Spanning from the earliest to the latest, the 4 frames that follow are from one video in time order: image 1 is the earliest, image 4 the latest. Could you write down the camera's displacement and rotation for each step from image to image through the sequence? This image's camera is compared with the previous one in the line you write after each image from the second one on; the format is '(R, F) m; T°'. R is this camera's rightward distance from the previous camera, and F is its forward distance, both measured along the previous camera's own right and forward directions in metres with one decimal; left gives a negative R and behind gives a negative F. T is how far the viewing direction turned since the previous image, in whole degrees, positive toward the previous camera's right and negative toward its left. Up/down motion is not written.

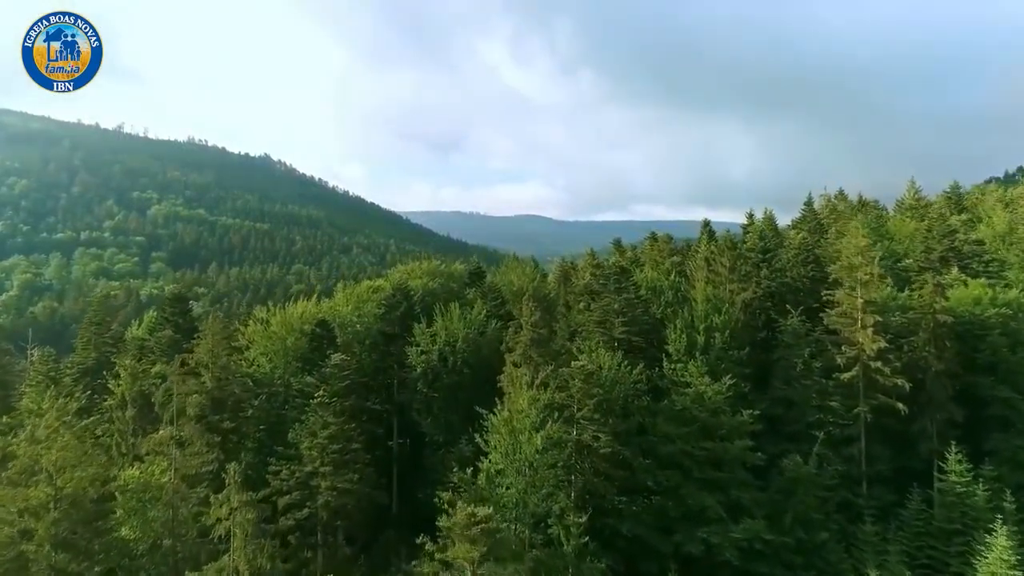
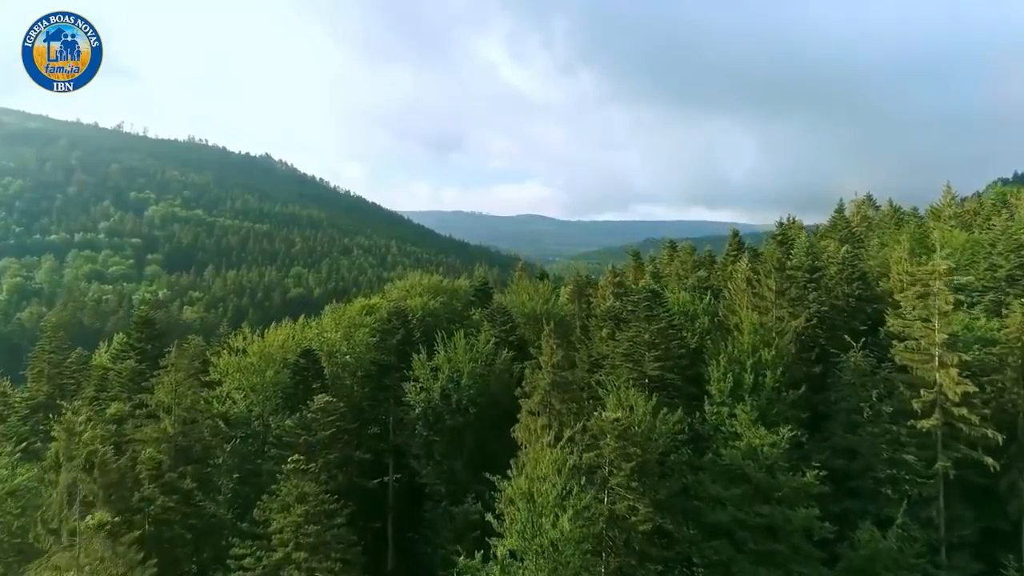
(-0.8, +6.5) m; 0°
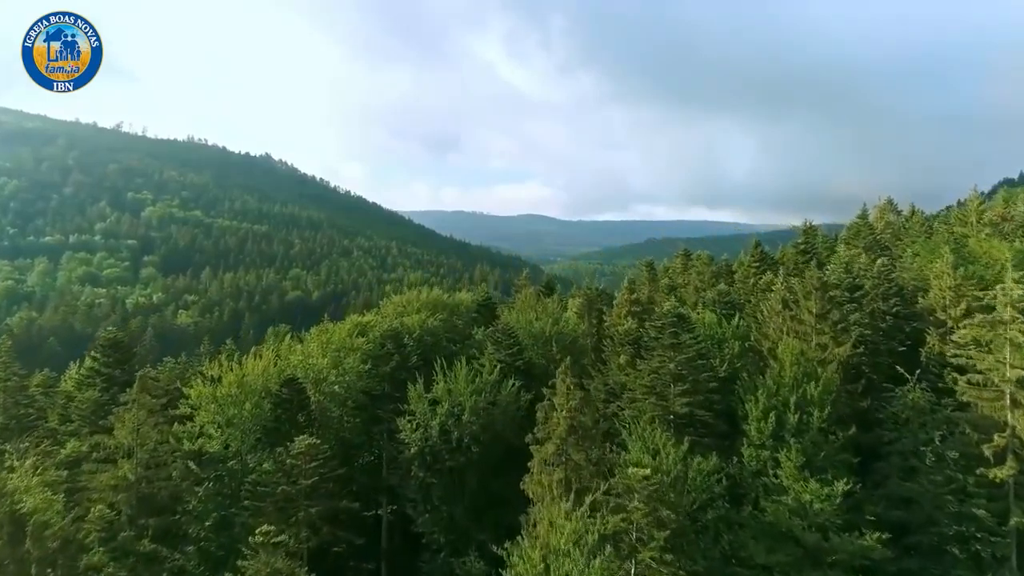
(-0.4, +4.7) m; 0°
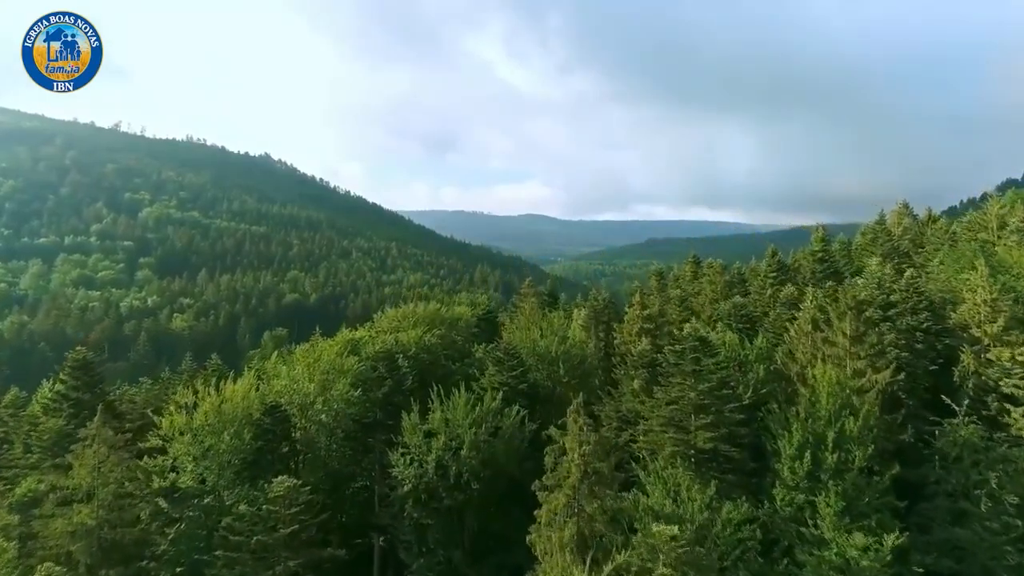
(-0.2, +3.5) m; 0°
